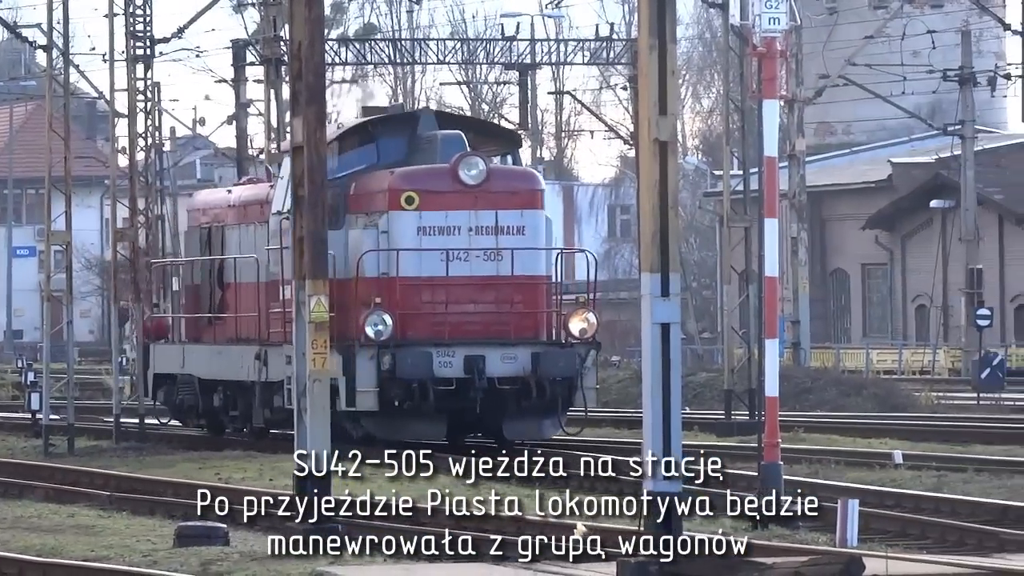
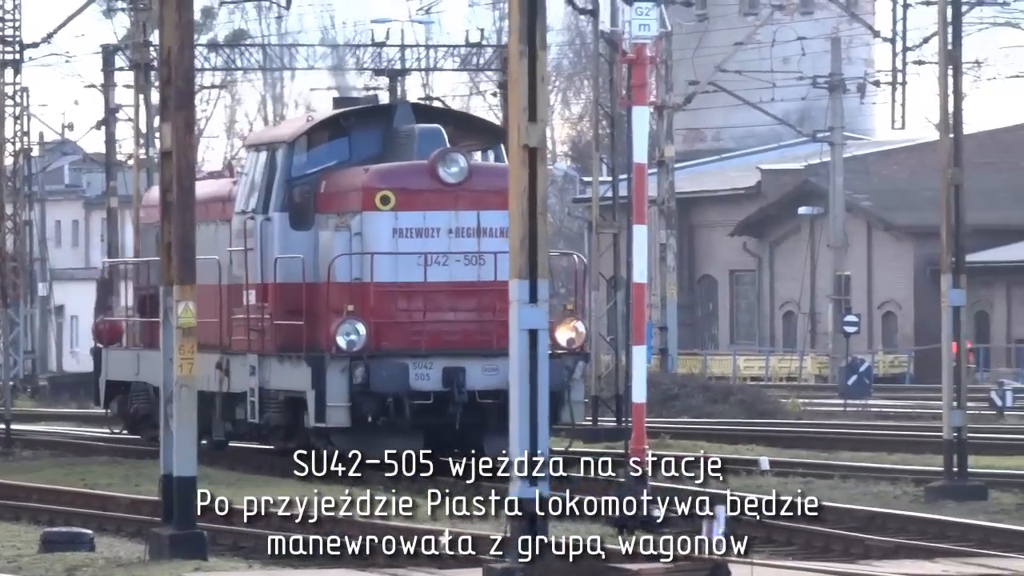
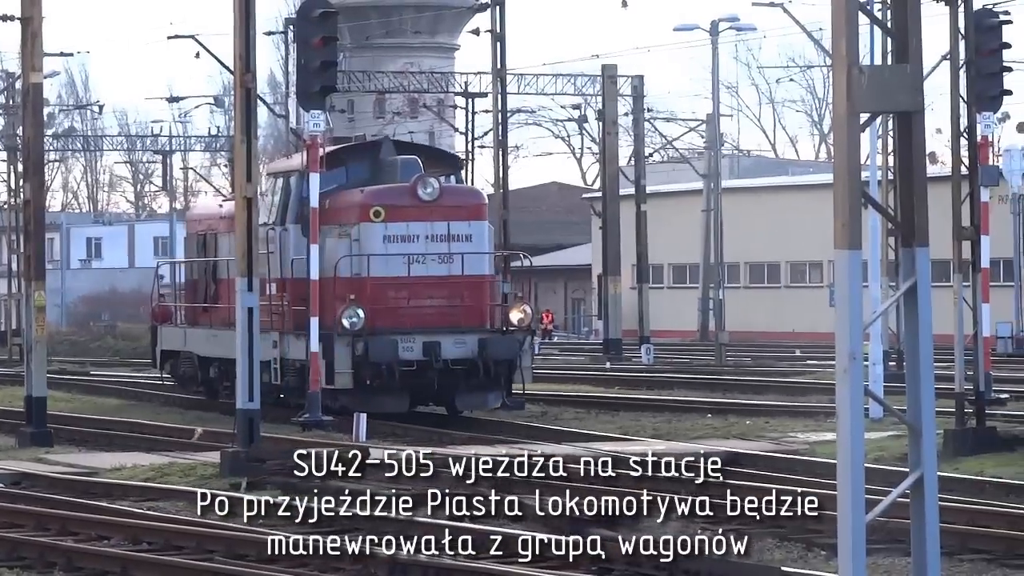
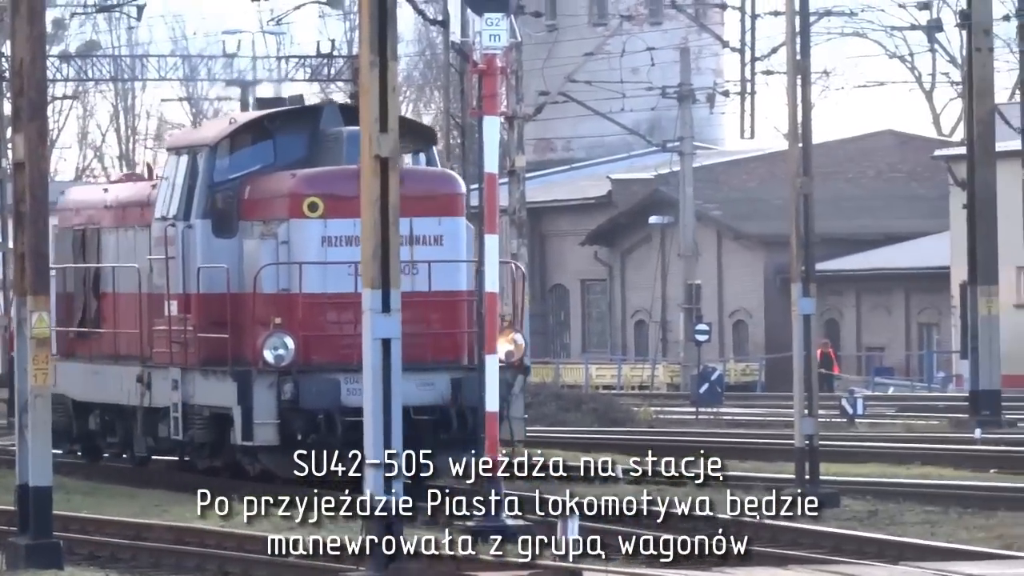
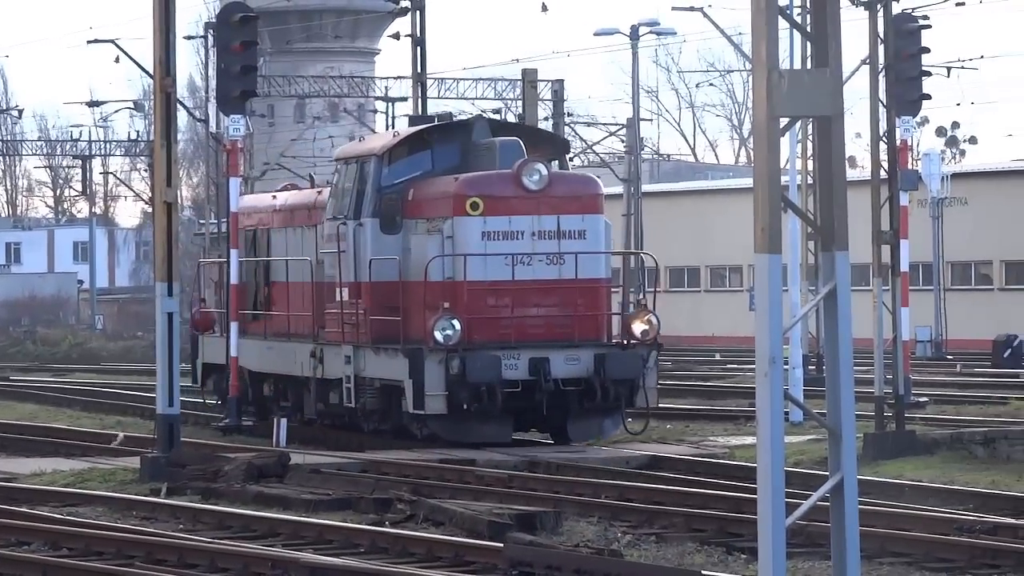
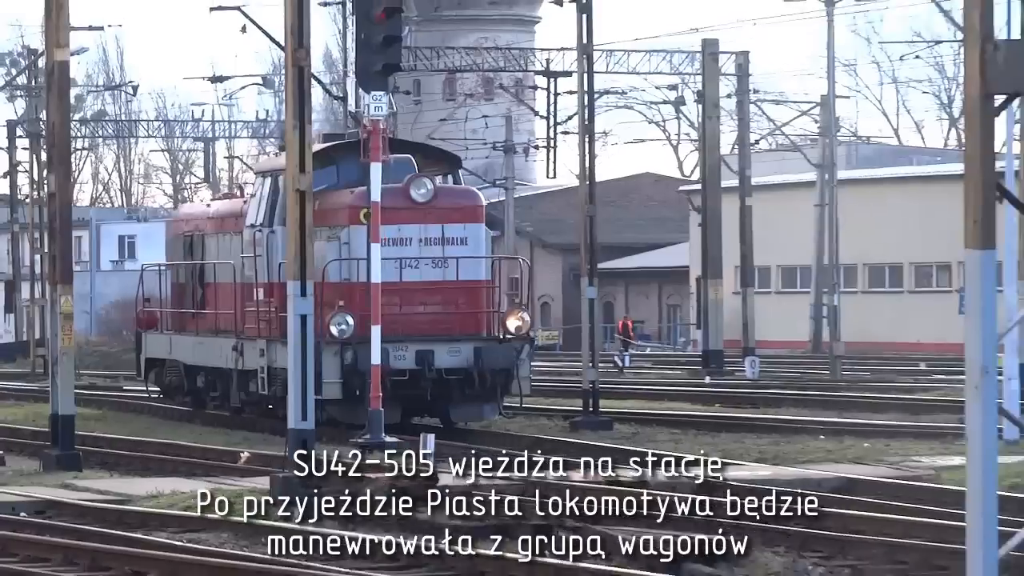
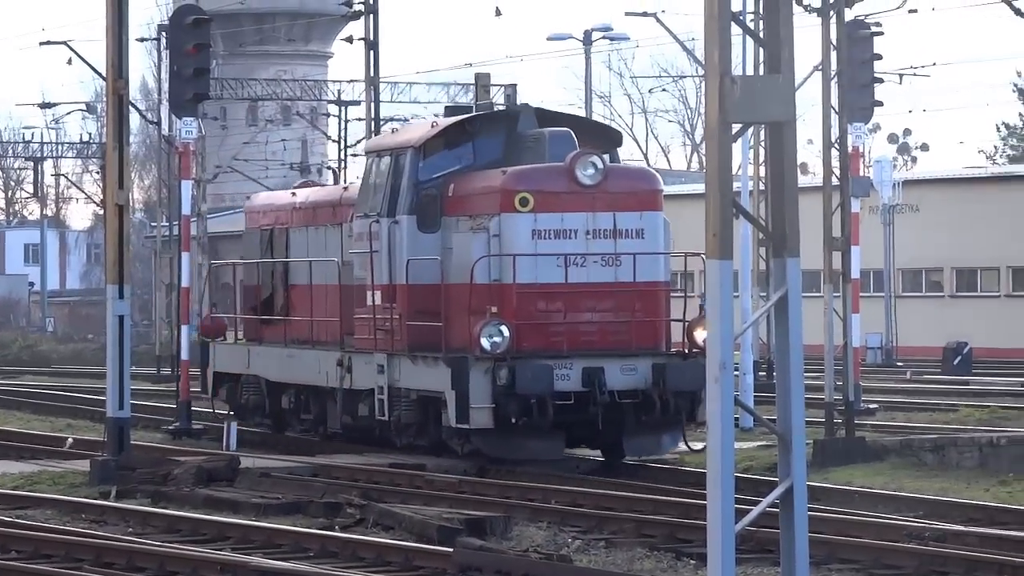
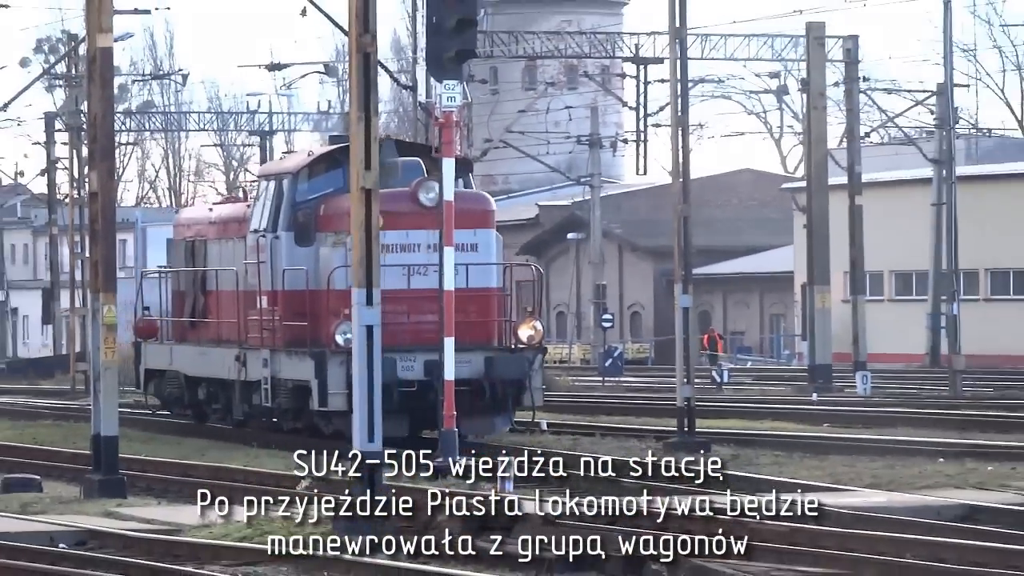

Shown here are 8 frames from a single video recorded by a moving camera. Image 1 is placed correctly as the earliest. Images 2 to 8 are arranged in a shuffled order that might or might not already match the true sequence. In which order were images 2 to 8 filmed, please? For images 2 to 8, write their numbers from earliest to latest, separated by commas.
2, 4, 8, 6, 3, 5, 7
